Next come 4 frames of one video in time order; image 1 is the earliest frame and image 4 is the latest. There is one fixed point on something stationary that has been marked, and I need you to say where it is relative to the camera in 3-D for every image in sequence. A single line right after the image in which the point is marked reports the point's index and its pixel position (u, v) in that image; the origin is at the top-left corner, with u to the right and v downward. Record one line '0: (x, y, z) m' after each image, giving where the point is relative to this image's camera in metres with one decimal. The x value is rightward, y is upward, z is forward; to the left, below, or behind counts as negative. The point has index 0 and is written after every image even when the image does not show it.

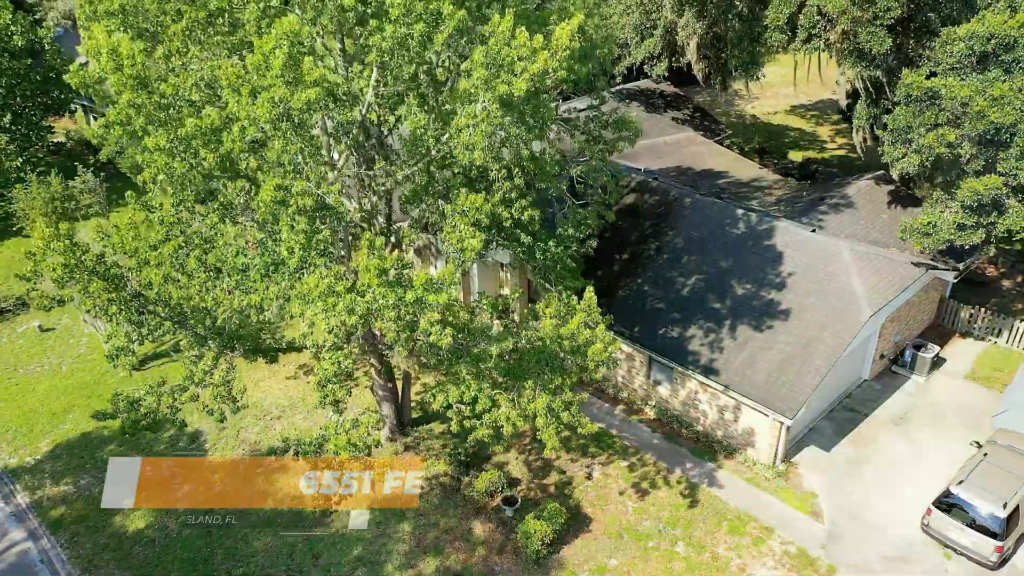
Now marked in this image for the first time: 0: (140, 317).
0: (-6.2, -0.4, +10.9) m
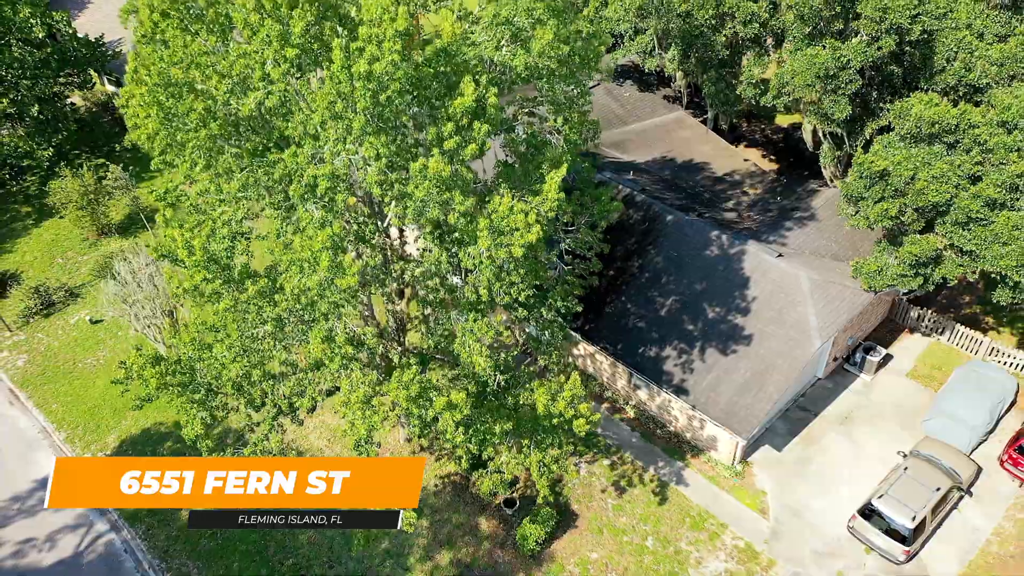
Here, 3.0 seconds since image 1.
0: (-6.3, -2.4, +13.5) m
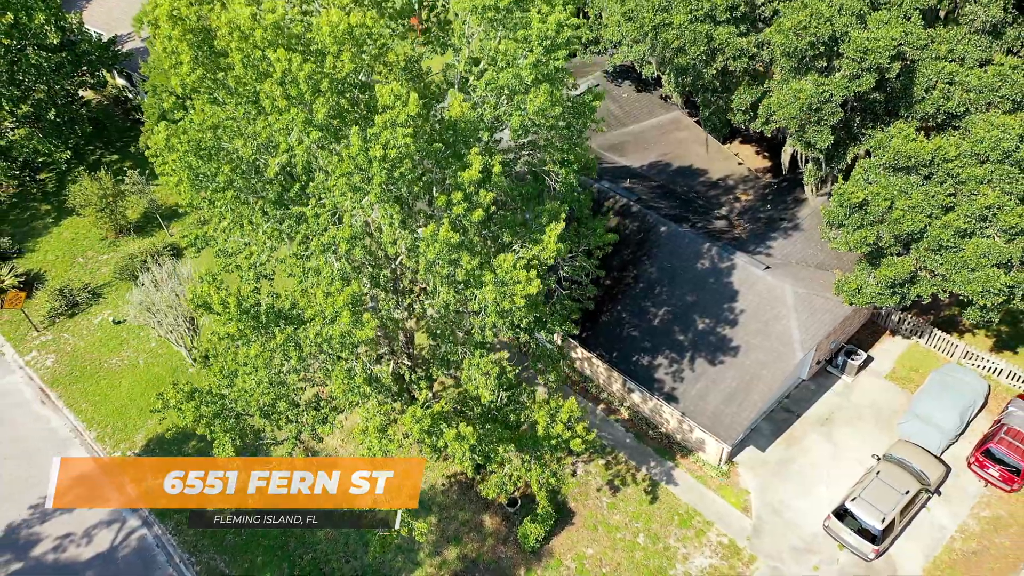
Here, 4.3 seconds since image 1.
0: (-6.2, -3.3, +14.9) m
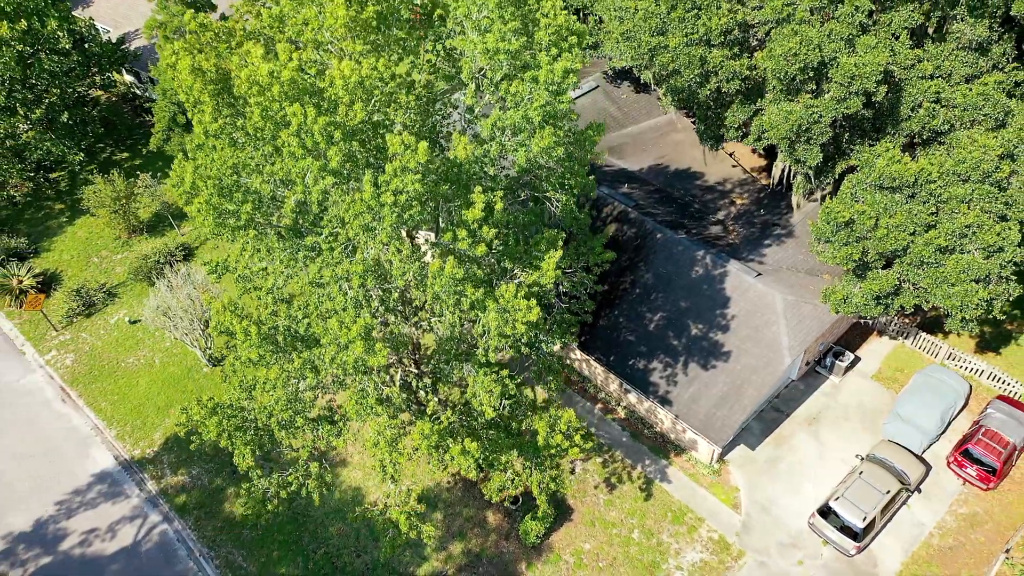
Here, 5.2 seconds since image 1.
0: (-6.2, -3.8, +15.9) m
